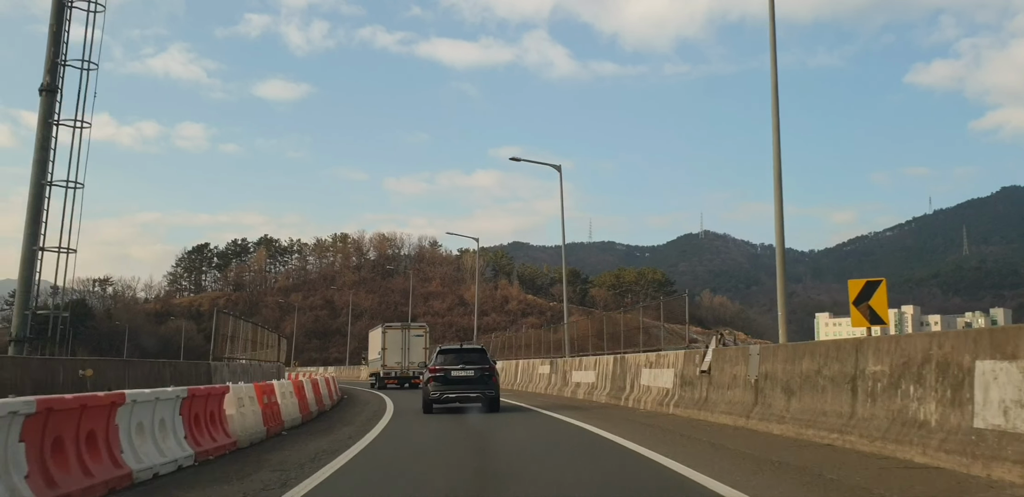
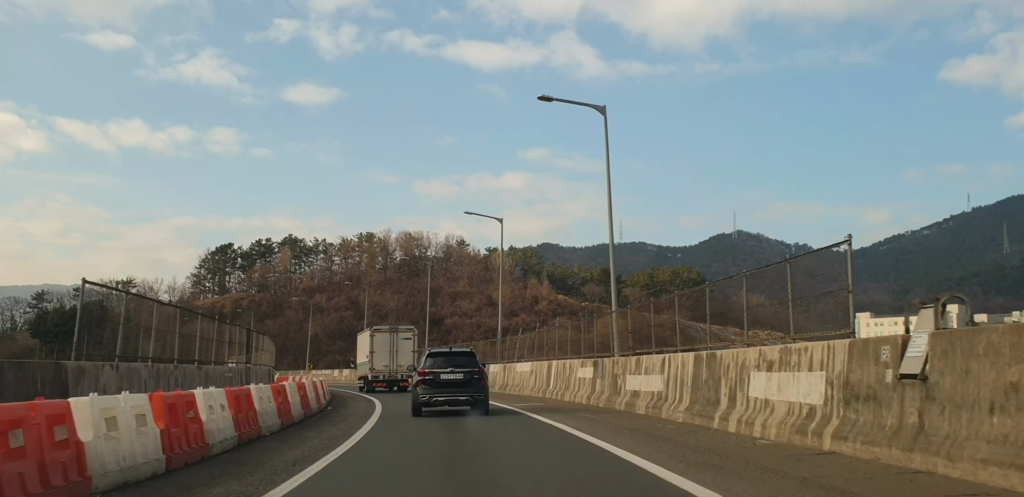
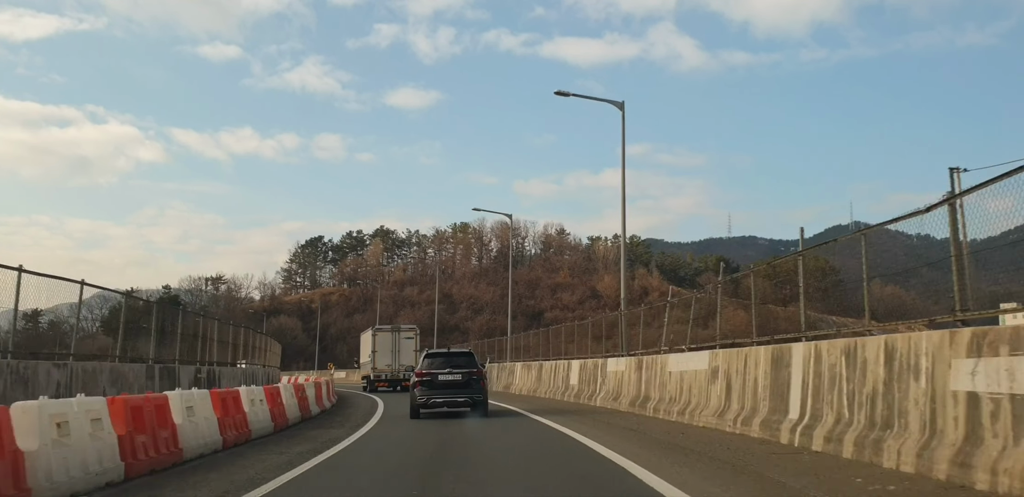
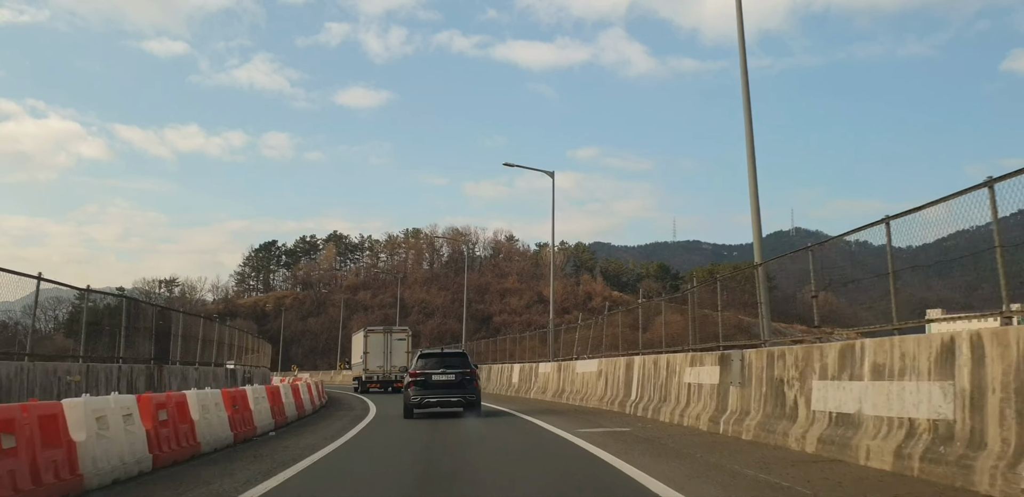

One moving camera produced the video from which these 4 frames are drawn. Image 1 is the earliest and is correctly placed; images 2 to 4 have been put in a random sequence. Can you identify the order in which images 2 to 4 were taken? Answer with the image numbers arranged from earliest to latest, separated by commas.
2, 4, 3
